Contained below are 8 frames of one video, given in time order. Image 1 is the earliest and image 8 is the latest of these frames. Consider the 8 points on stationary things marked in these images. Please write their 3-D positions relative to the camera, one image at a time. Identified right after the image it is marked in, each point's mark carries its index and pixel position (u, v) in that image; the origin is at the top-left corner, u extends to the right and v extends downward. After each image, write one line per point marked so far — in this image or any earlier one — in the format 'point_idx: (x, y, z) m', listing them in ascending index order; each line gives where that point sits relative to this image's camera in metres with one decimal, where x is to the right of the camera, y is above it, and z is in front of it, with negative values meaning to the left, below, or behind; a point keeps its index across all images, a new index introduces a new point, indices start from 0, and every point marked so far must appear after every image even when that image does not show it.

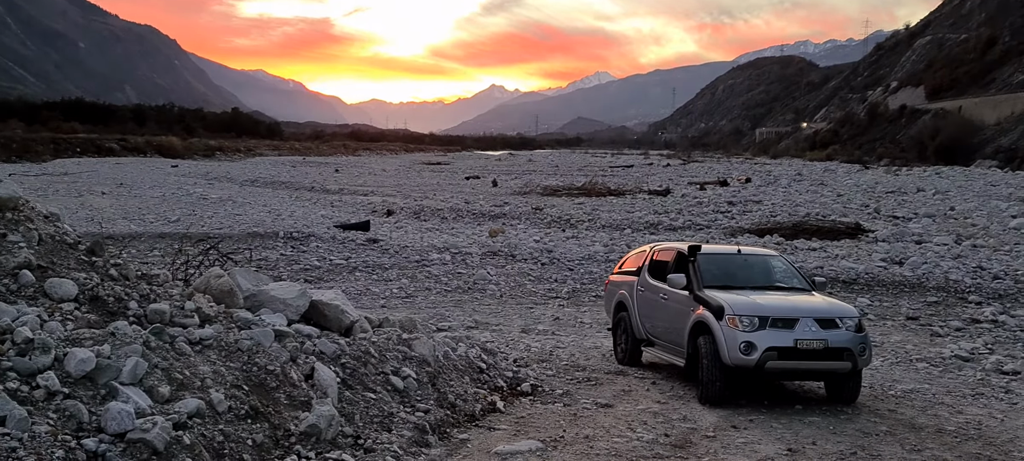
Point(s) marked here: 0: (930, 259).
0: (+9.4, -0.6, +18.1) m
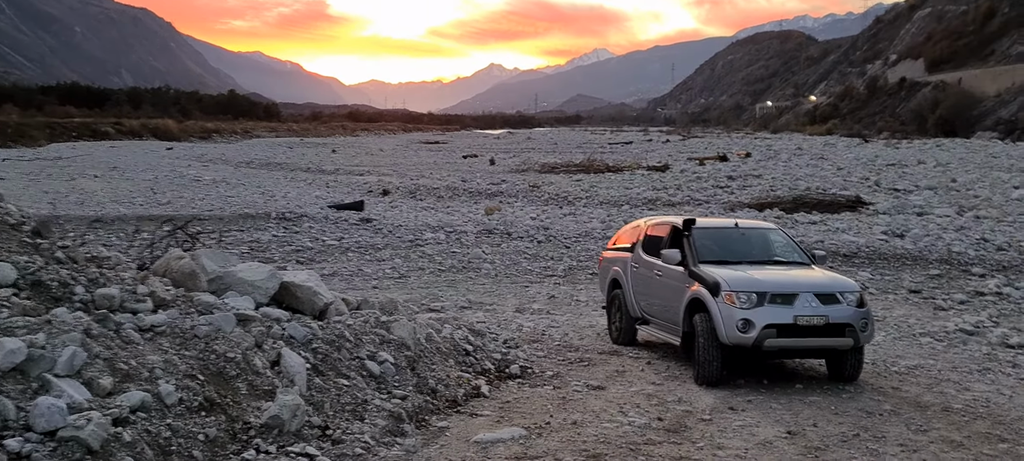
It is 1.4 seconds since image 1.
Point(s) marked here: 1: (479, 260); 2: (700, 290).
0: (+9.3, 0.0, +17.8) m
1: (-0.7, -0.6, +17.5) m
2: (+1.7, -0.5, +7.3) m
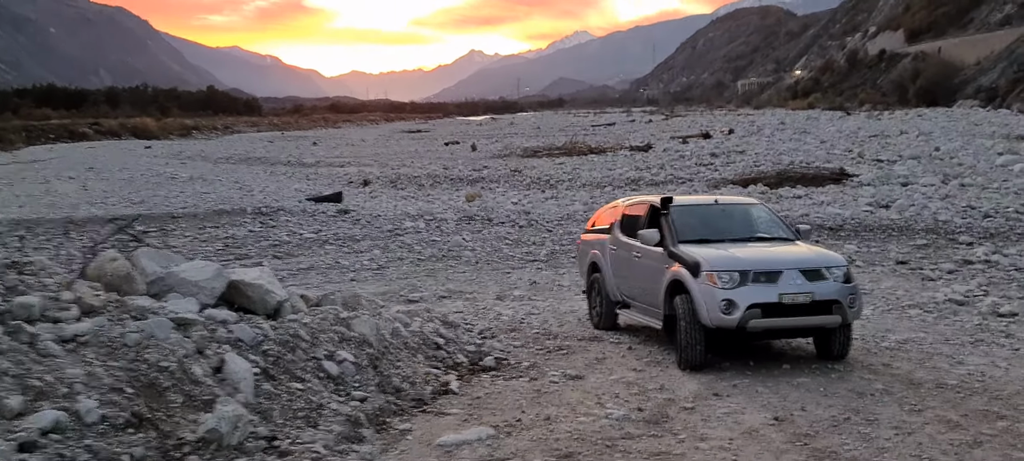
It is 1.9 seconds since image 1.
0: (+8.8, +0.7, +17.6) m
1: (-1.1, -0.4, +17.2) m
2: (+1.5, -0.3, +6.9) m
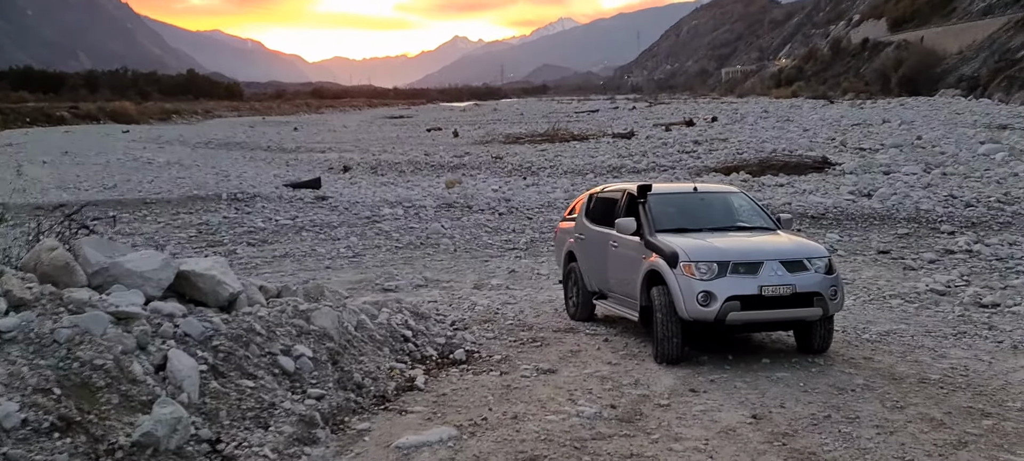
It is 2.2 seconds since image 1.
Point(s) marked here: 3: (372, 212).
0: (+8.4, +0.9, +17.5) m
1: (-1.6, -0.1, +16.9) m
2: (+1.2, -0.3, +6.7) m
3: (-3.4, +0.5, +19.5) m
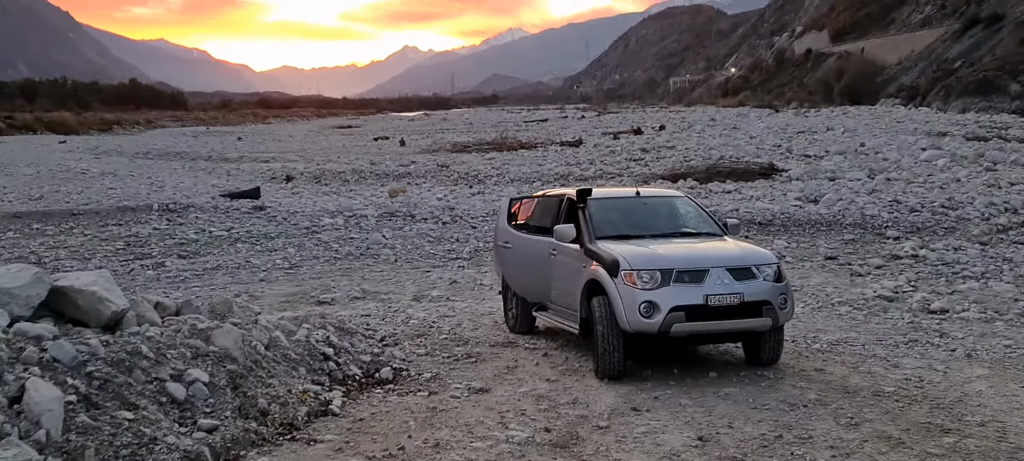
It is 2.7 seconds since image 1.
0: (+7.2, +0.8, +17.5) m
1: (-2.7, -0.3, +16.3) m
2: (+0.7, -0.3, +6.3) m
3: (-4.7, +0.2, +18.8) m
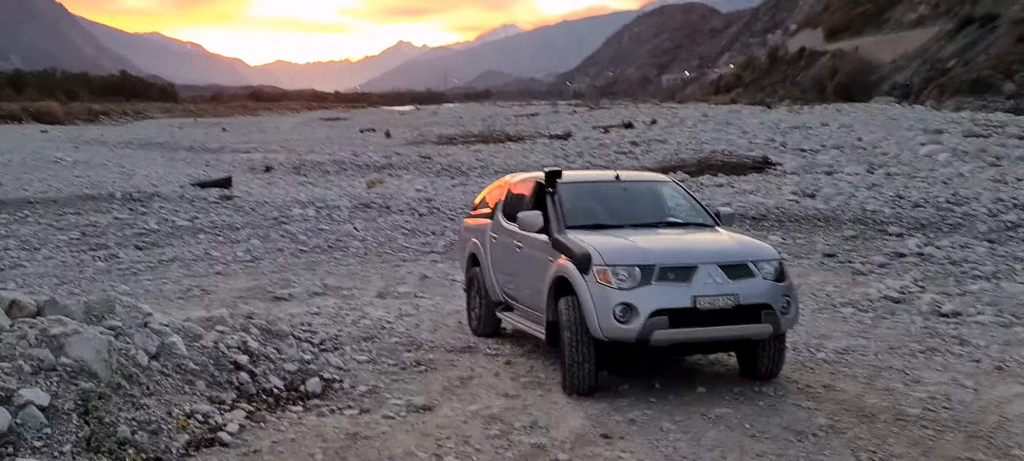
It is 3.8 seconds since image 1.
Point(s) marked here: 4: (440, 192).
0: (+6.8, +0.8, +16.6) m
1: (-3.1, -0.1, +15.3) m
2: (+0.4, -0.2, +5.3) m
3: (-5.1, +0.4, +17.8) m
4: (-1.8, +0.9, +19.6) m
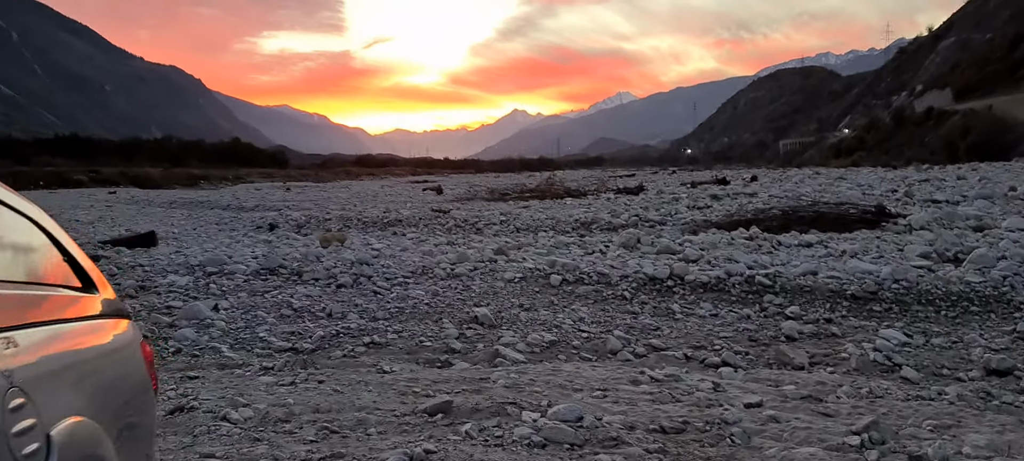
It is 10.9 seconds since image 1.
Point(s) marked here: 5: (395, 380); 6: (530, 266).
0: (+6.3, -0.3, +10.3) m
1: (-3.7, -1.1, +10.3) m
2: (-1.6, -0.4, 0.0) m
3: (-5.3, -0.8, +13.1) m
4: (-1.8, -0.4, +14.4) m
5: (-0.9, -1.2, +6.3) m
6: (+0.2, -0.5, +10.6) m
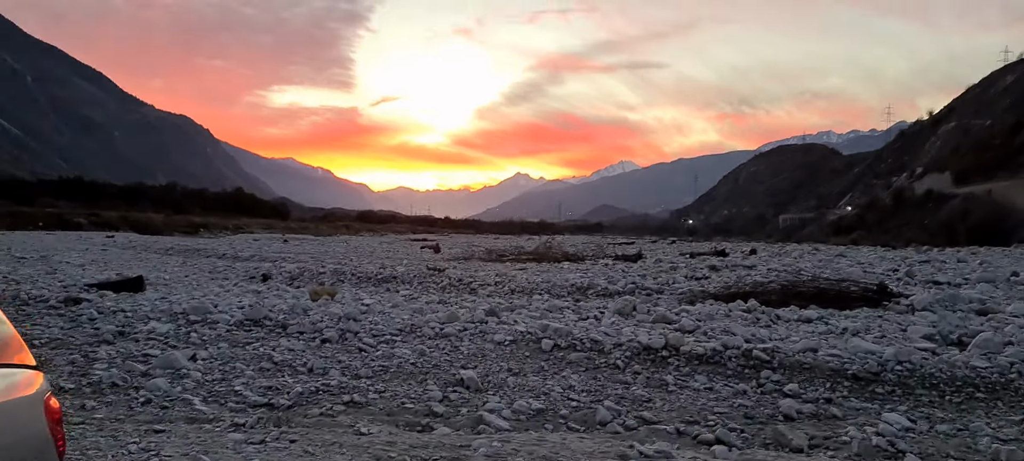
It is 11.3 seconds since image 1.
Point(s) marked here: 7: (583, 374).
0: (+6.2, -1.3, +10.0) m
1: (-3.8, -1.7, +10.0) m
2: (-1.7, -0.3, -0.2) m
3: (-5.4, -1.5, +12.8) m
4: (-1.9, -1.4, +14.1) m
5: (-1.0, -1.6, +6.0) m
6: (+0.1, -1.3, +10.3) m
7: (+0.8, -1.5, +8.7) m
